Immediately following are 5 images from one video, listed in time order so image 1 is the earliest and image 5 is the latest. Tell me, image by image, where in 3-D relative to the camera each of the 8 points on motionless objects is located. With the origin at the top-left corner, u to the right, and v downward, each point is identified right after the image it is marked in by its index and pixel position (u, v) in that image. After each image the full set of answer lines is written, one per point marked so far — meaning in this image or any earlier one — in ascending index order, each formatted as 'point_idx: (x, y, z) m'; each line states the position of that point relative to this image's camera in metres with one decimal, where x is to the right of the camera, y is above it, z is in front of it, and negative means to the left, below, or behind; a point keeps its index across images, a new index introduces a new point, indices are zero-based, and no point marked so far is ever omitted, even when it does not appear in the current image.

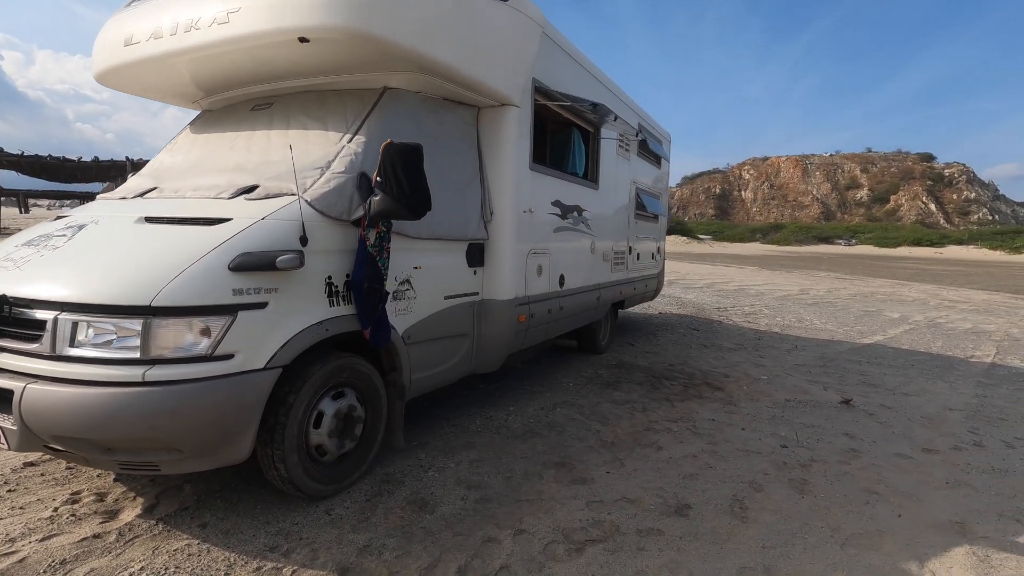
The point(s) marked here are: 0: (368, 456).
0: (-0.9, -1.1, +3.5) m
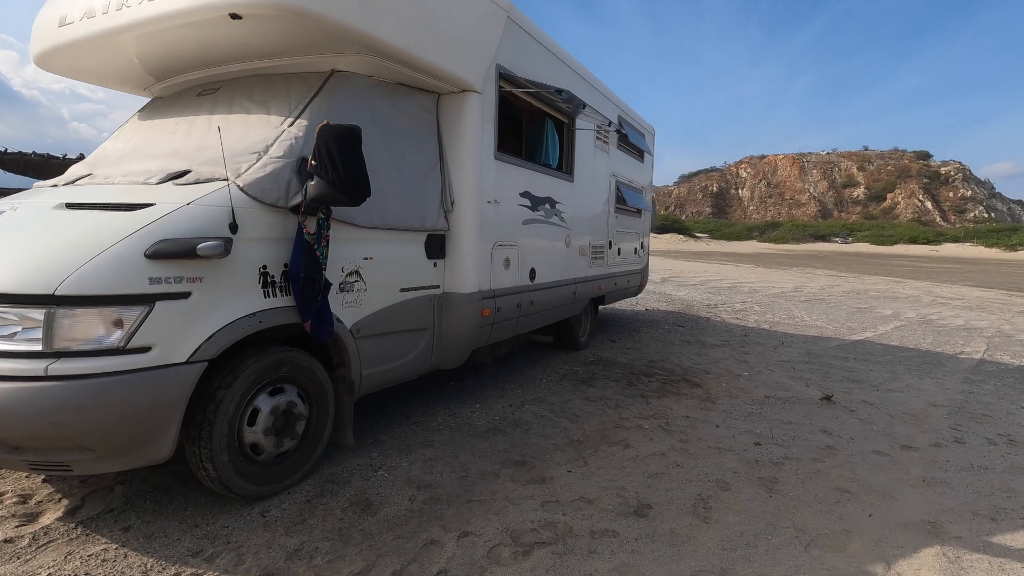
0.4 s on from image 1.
0: (-1.2, -1.0, +3.4) m
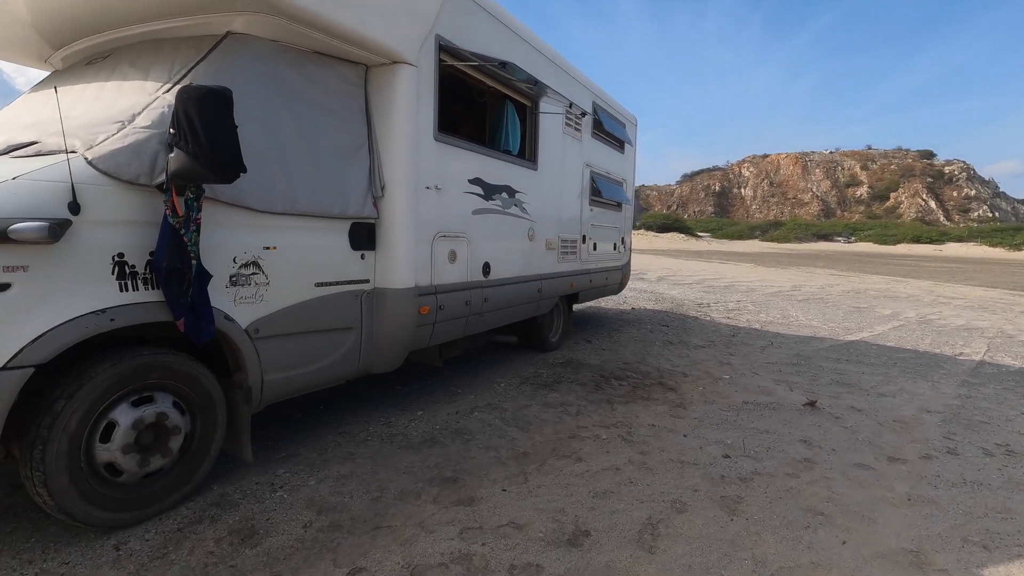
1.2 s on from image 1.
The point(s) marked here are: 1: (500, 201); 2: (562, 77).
0: (-1.7, -1.0, +2.9) m
1: (-0.1, +0.8, +5.3) m
2: (+0.6, +2.5, +6.3) m
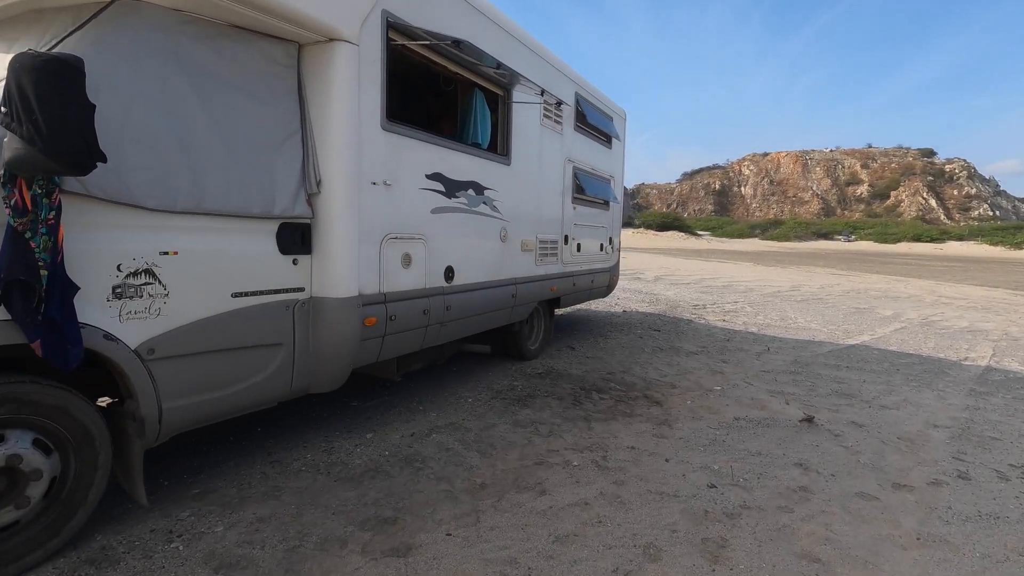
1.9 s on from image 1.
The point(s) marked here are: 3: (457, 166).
0: (-2.0, -1.1, +2.4) m
1: (-0.4, +0.8, +4.8) m
2: (+0.3, +2.4, +5.9) m
3: (-0.5, +1.0, +4.6) m
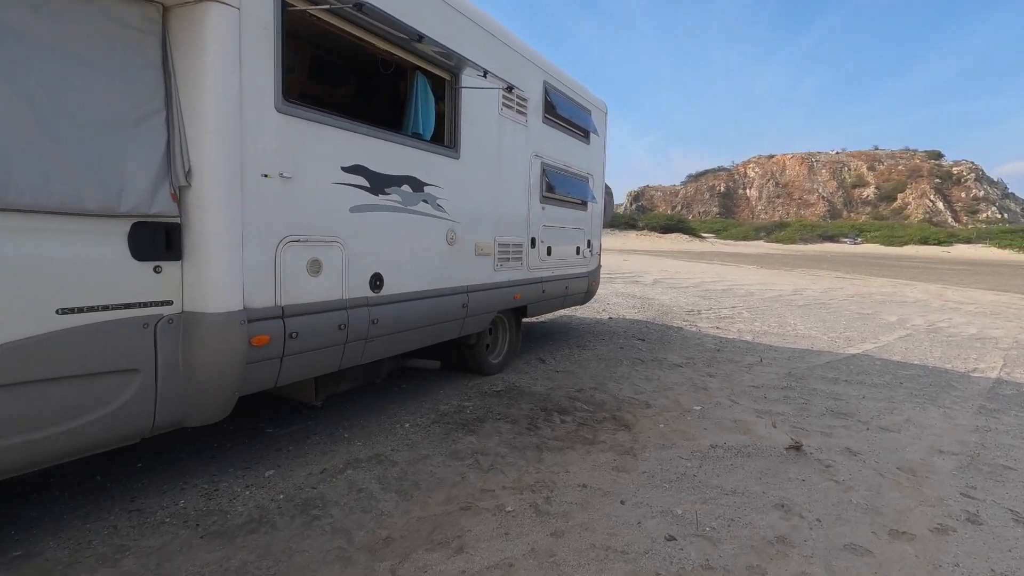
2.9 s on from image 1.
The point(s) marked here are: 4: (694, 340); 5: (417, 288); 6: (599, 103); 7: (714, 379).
0: (-2.5, -1.1, +1.8) m
1: (-0.9, +0.7, +4.2) m
2: (-0.2, +2.3, +5.3) m
3: (-0.9, +1.0, +4.0) m
4: (+3.3, -0.9, +9.7) m
5: (-0.8, 0.0, +4.4) m
6: (+1.2, +2.7, +7.7) m
7: (+2.7, -1.2, +7.1) m
